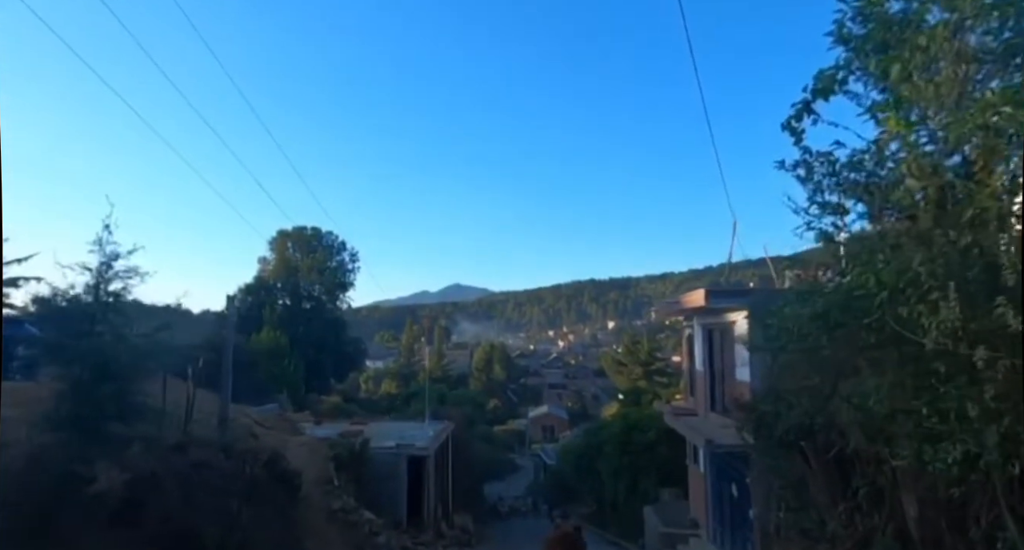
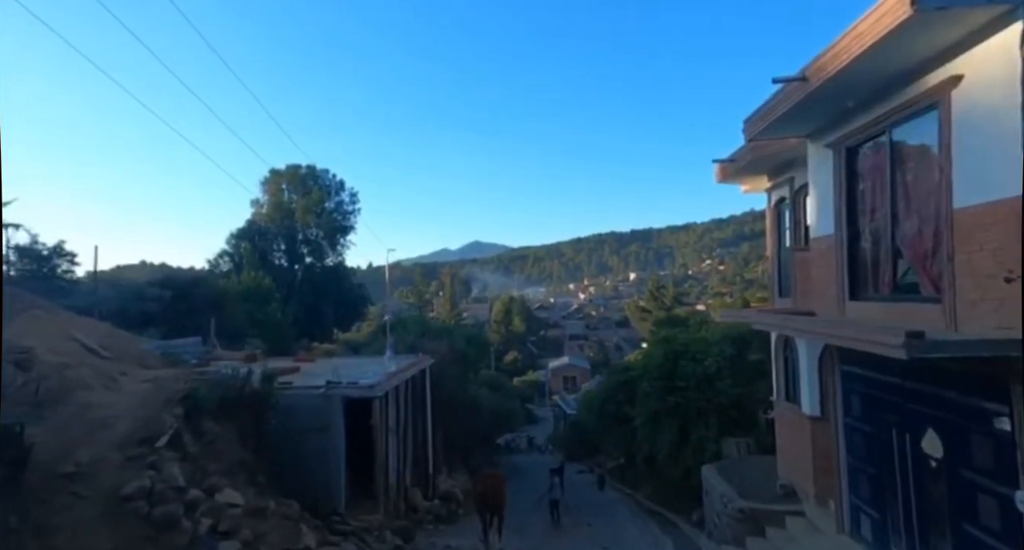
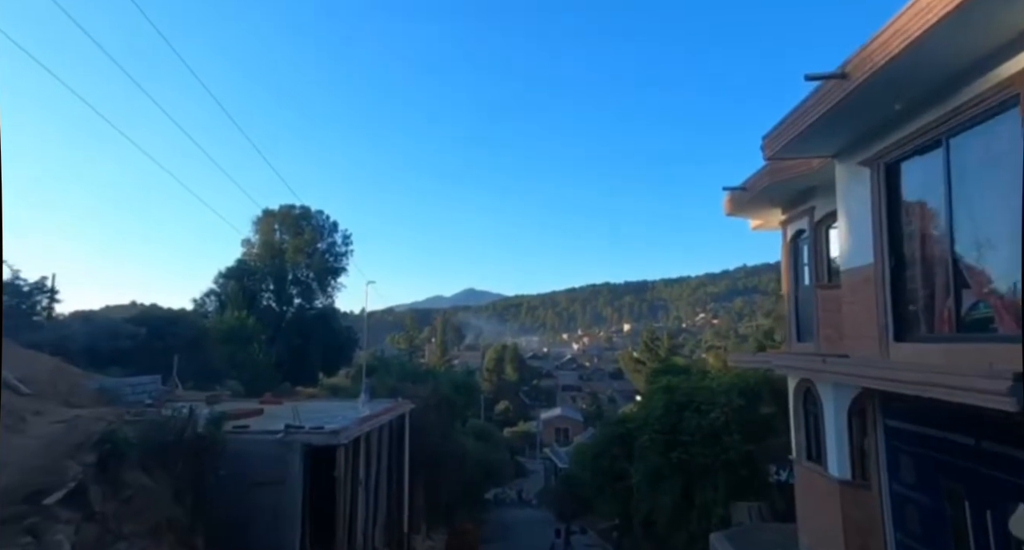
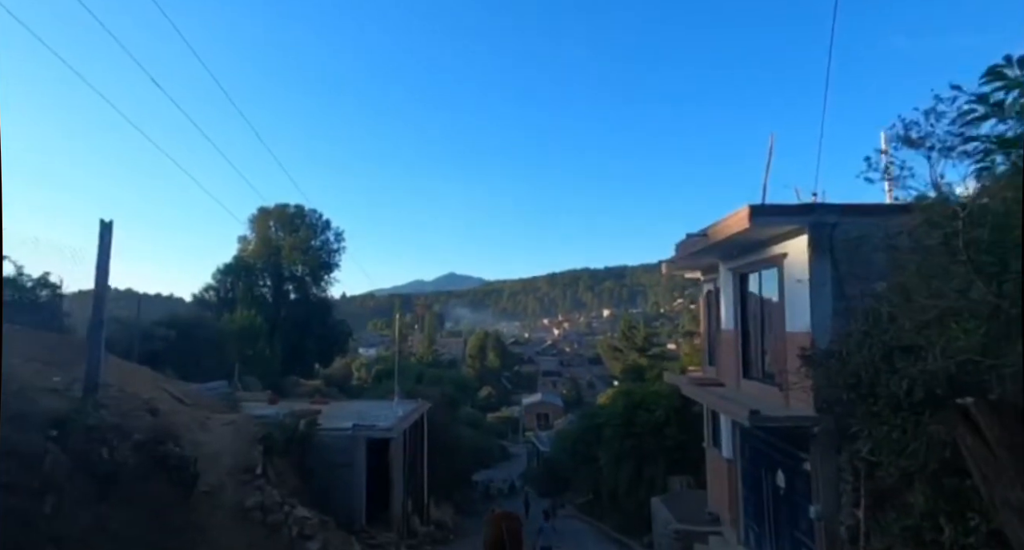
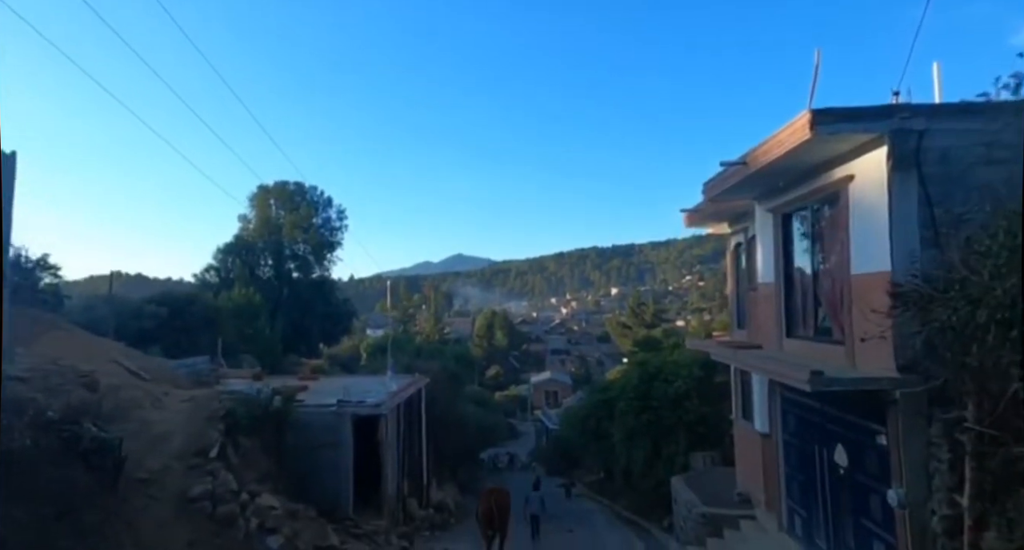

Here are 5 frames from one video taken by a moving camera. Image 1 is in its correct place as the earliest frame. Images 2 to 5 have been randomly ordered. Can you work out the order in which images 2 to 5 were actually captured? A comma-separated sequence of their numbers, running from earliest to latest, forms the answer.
4, 5, 2, 3
